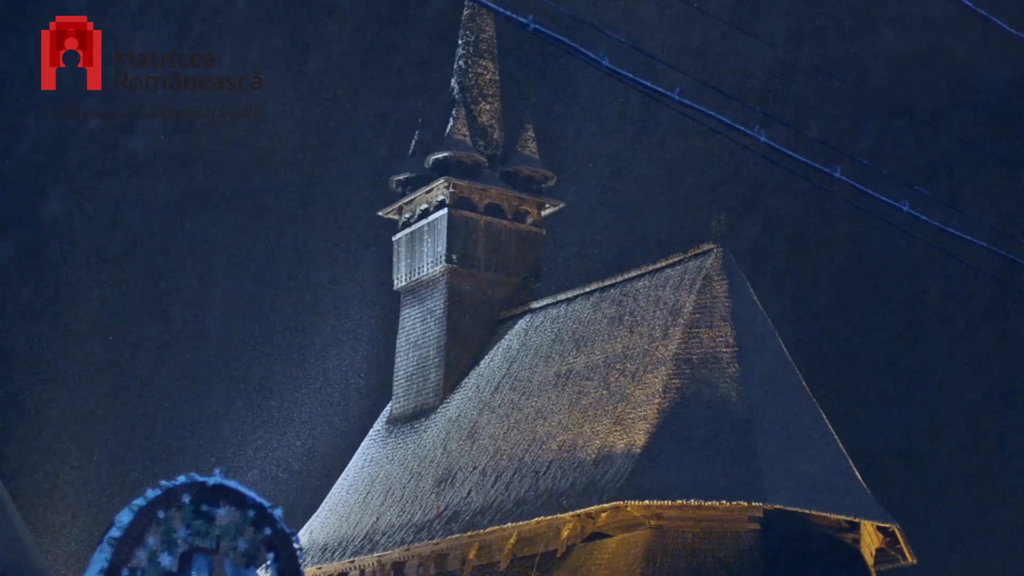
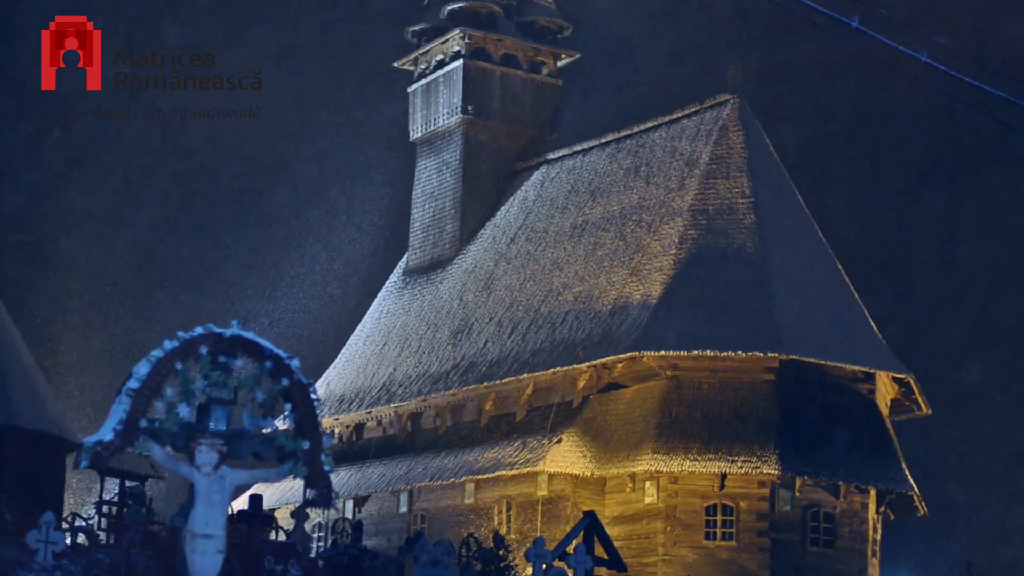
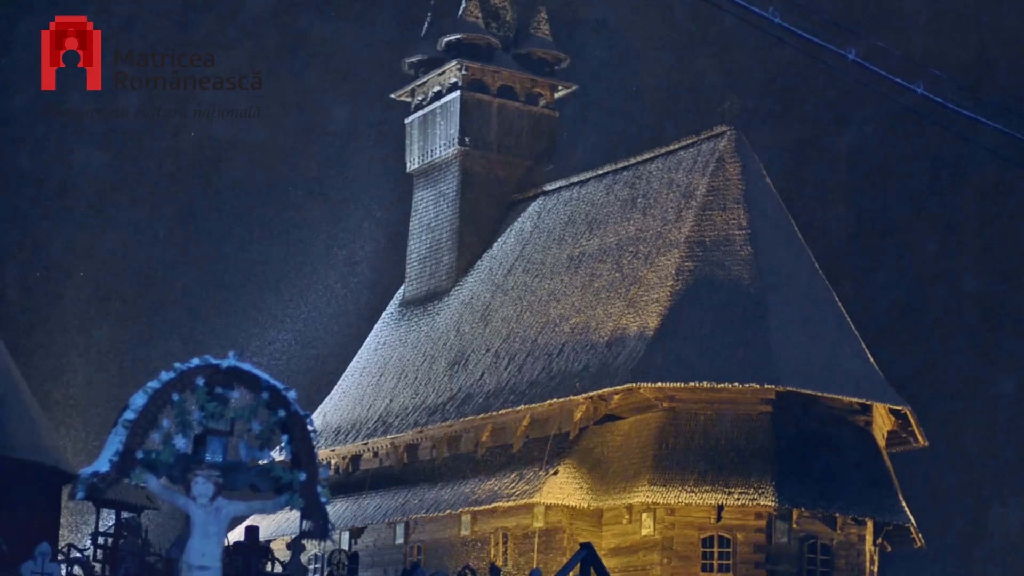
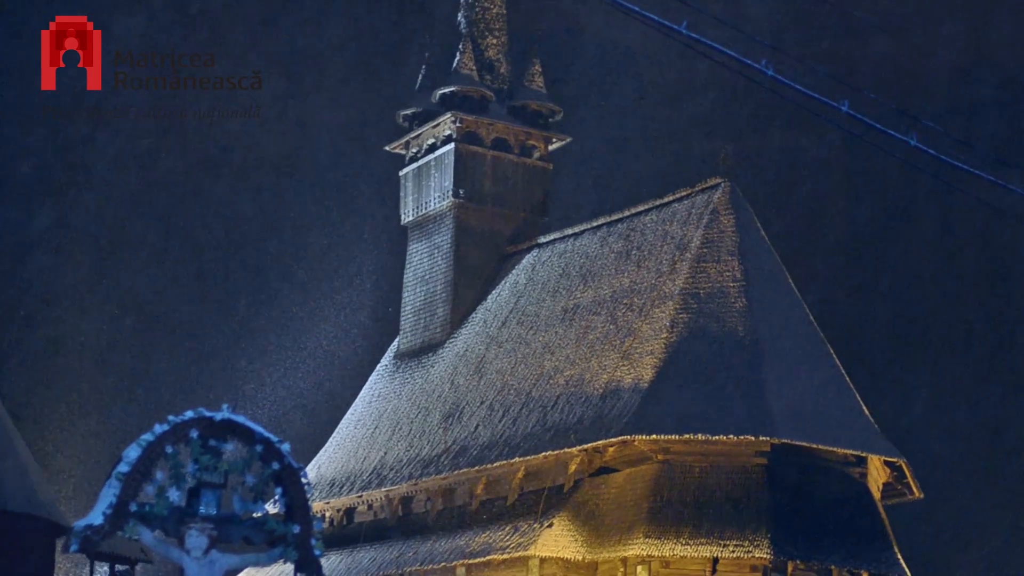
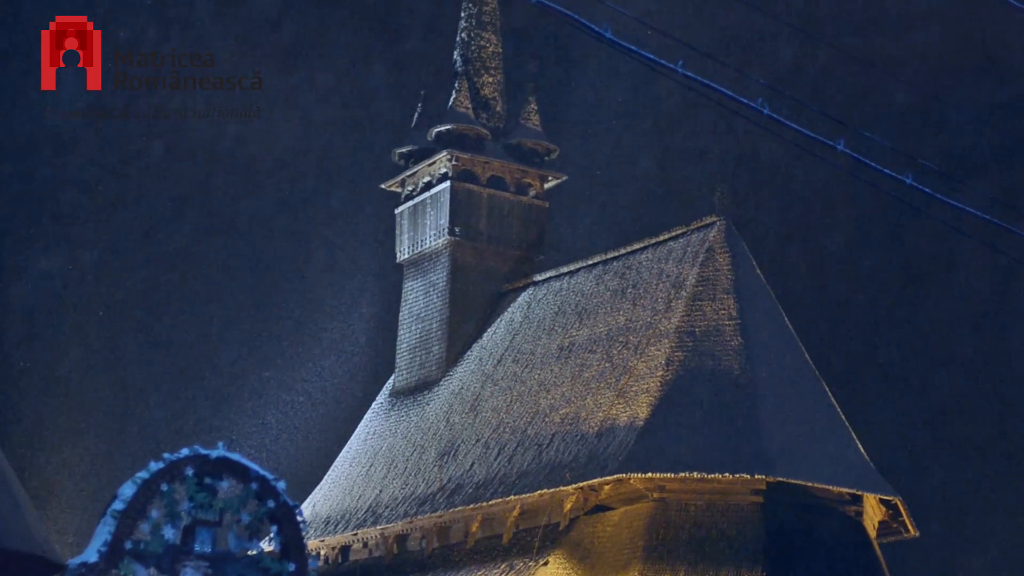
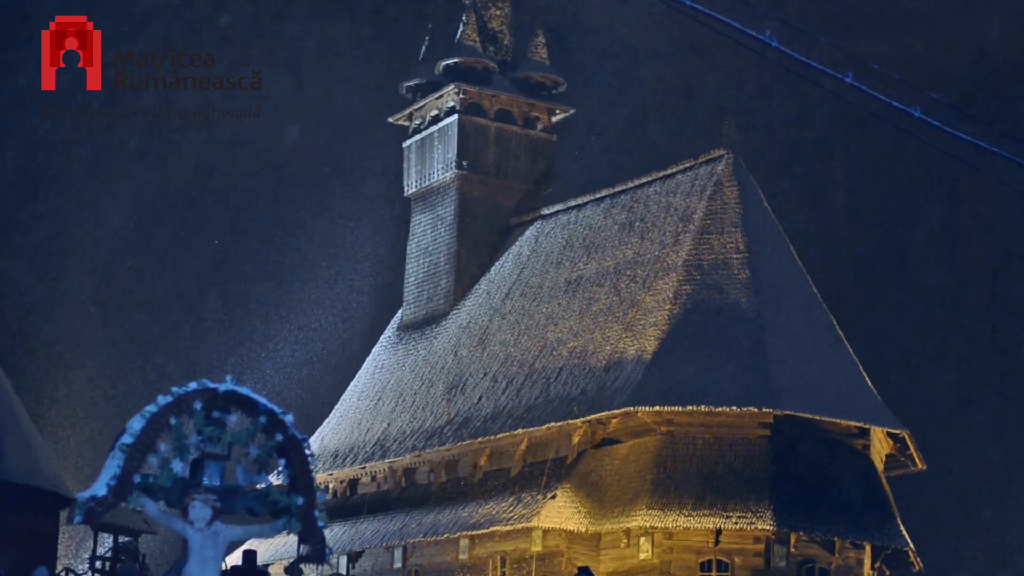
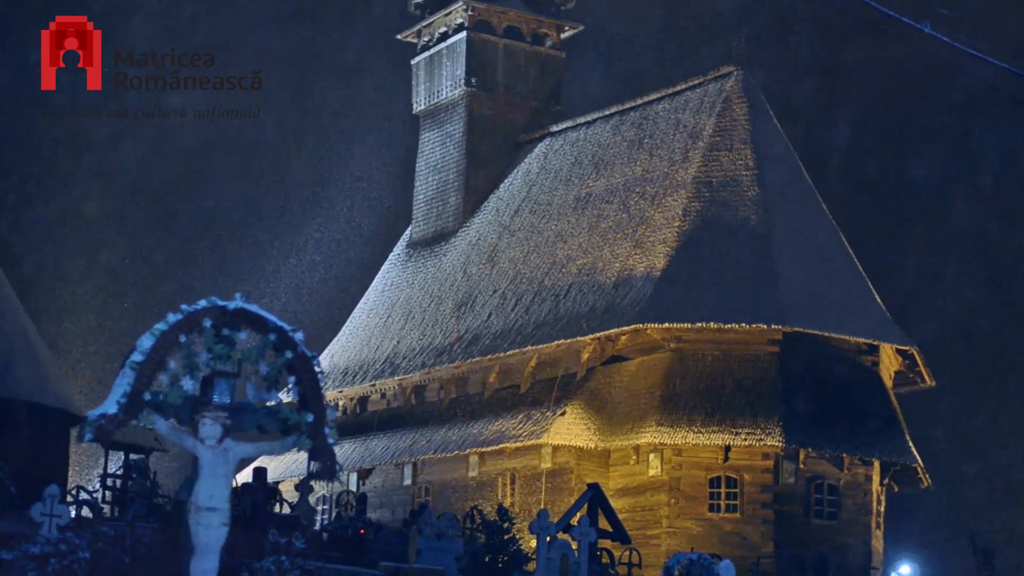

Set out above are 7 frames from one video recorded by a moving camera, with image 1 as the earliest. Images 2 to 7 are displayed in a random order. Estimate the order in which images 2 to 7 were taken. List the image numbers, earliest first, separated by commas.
5, 4, 6, 3, 2, 7
